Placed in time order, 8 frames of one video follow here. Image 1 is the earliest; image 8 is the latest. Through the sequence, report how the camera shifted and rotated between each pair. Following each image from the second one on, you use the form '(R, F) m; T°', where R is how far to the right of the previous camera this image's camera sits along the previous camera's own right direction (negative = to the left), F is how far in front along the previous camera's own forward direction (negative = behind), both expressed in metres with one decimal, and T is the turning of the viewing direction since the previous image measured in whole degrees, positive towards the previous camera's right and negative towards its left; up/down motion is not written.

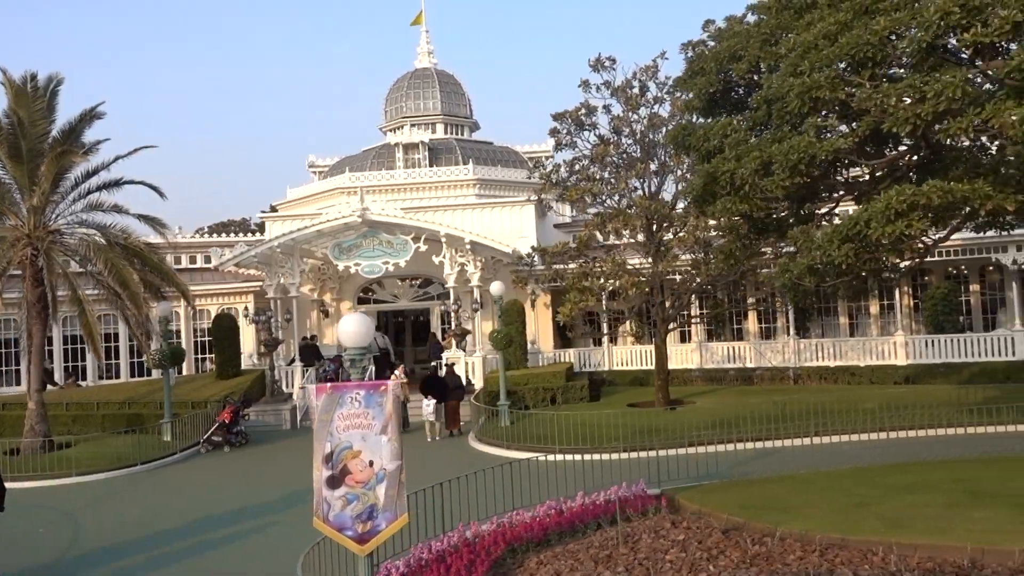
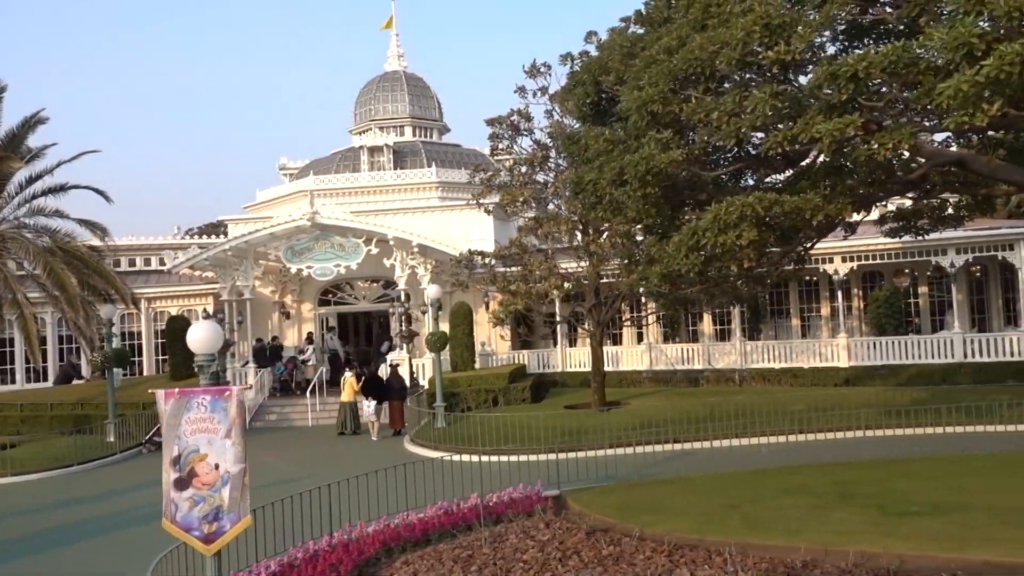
(+1.4, -0.2) m; -1°
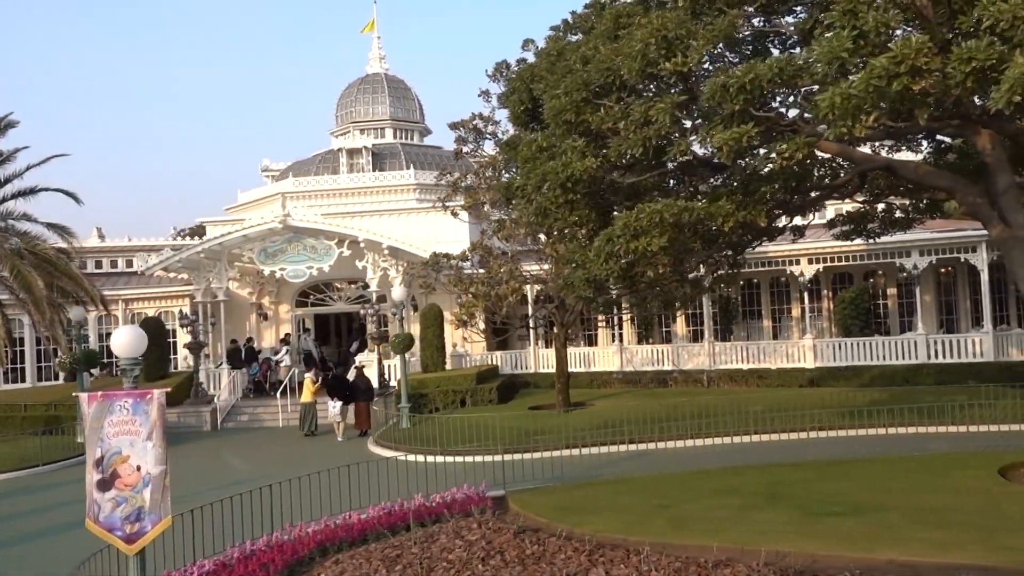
(+0.7, -0.2) m; 0°
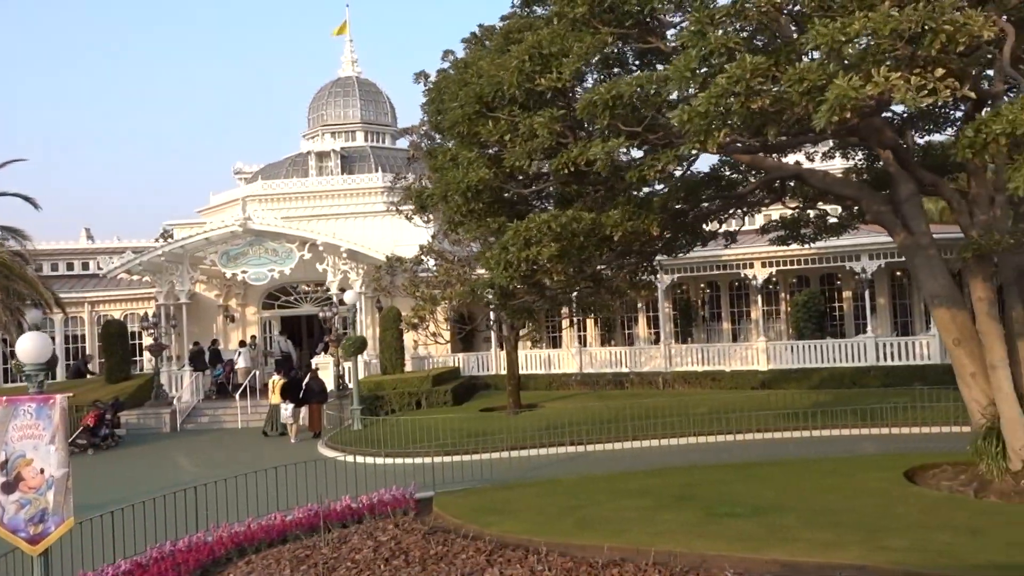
(+0.9, -0.2) m; 0°
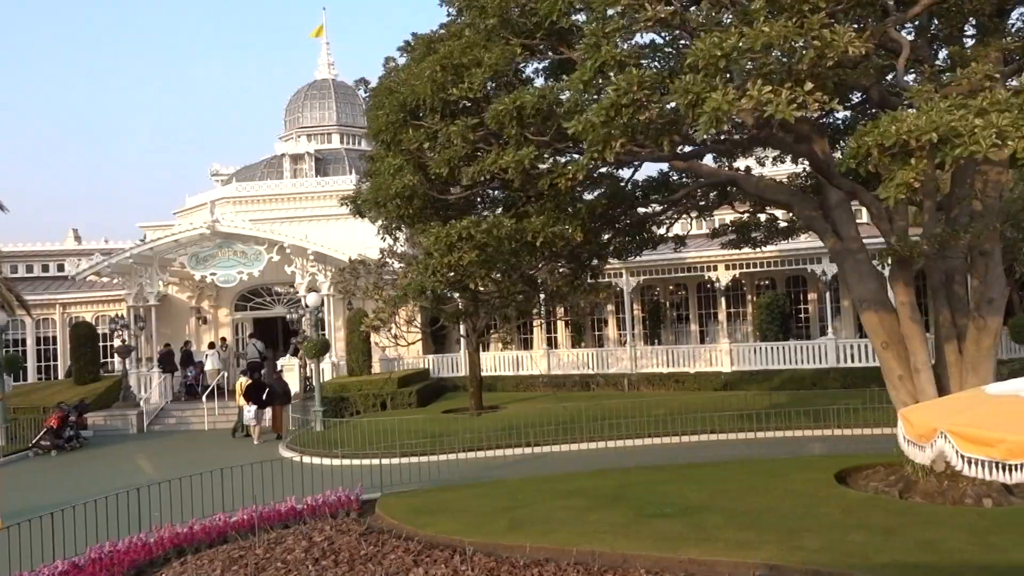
(+0.7, -0.2) m; 0°
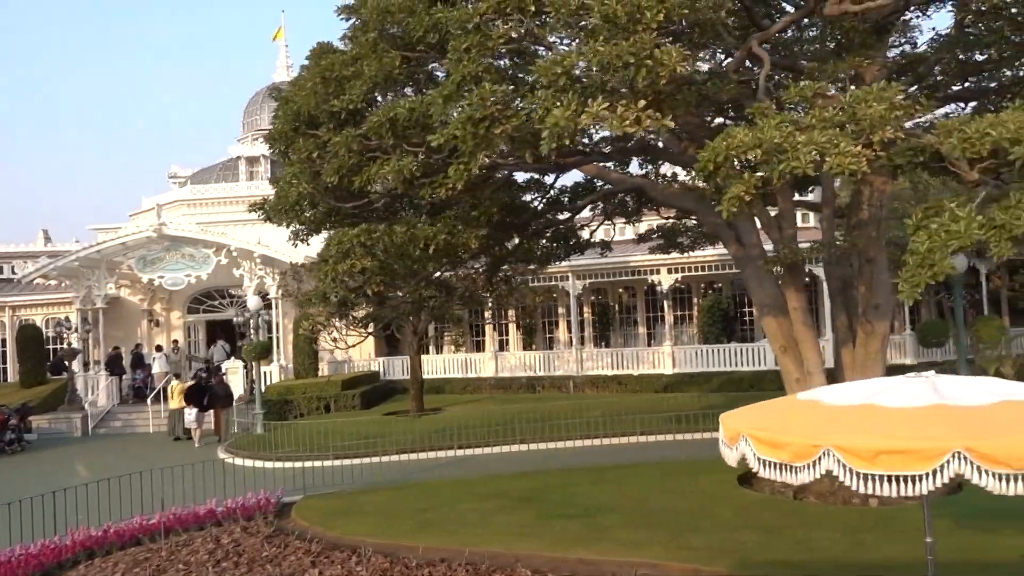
(+0.8, -0.2) m; +1°
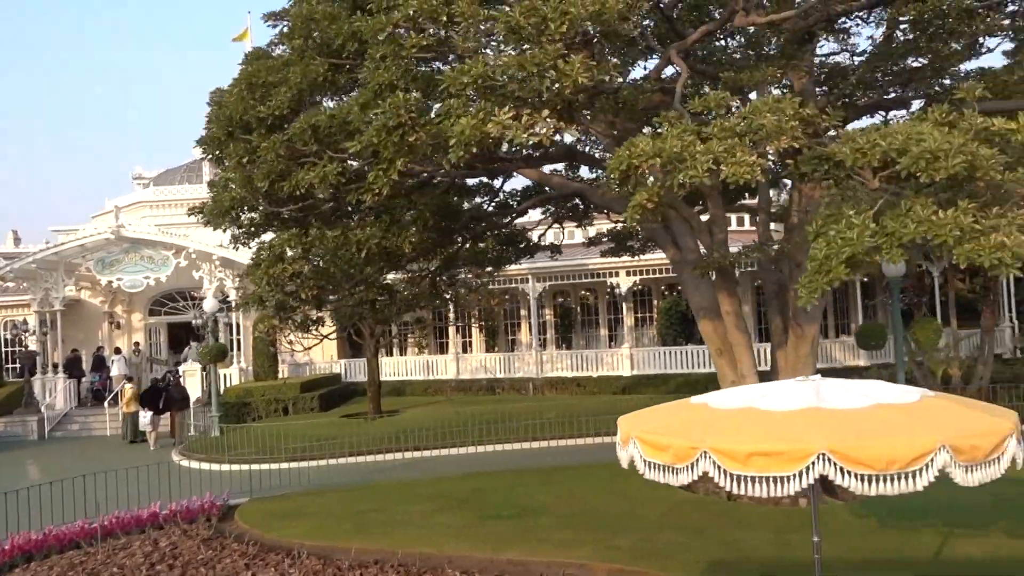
(+0.5, -0.1) m; +1°
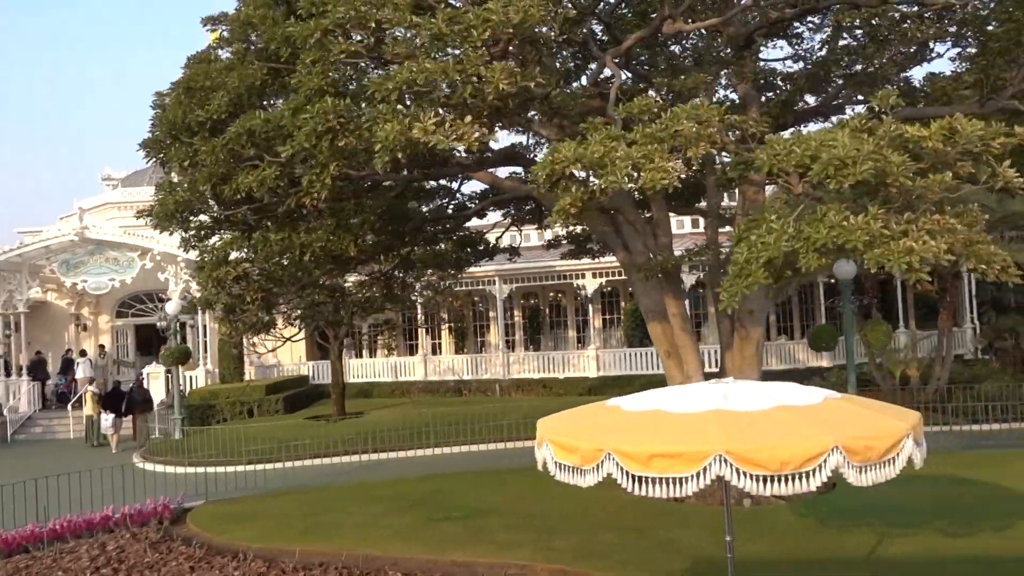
(+0.4, -0.1) m; +1°
